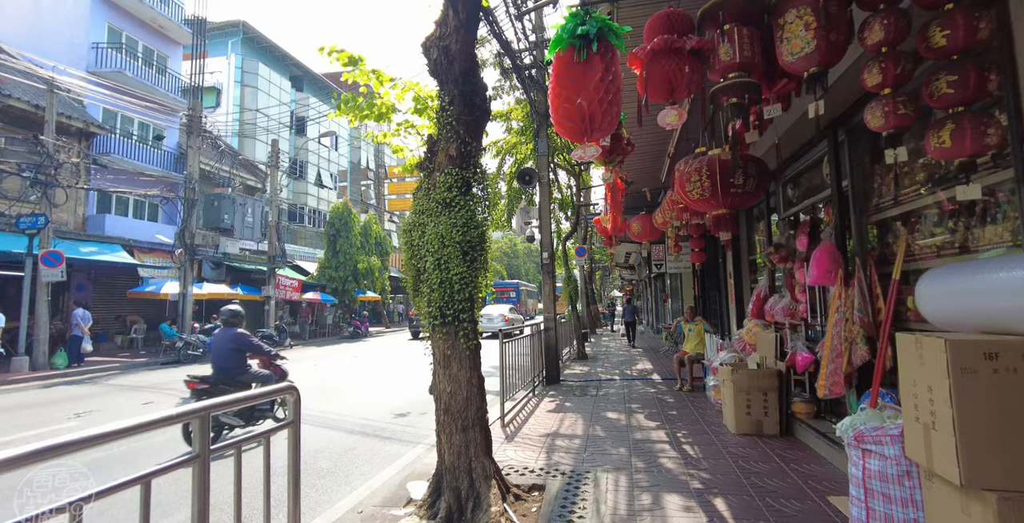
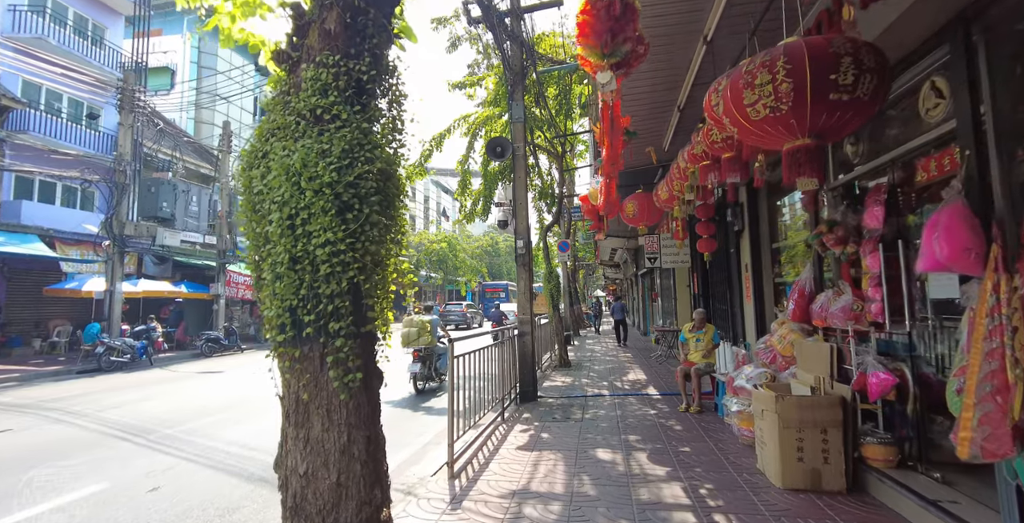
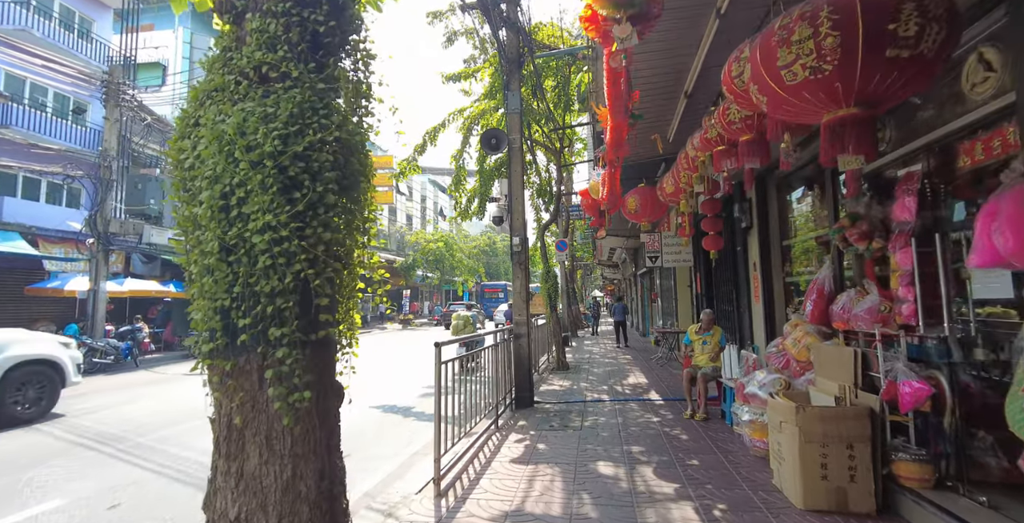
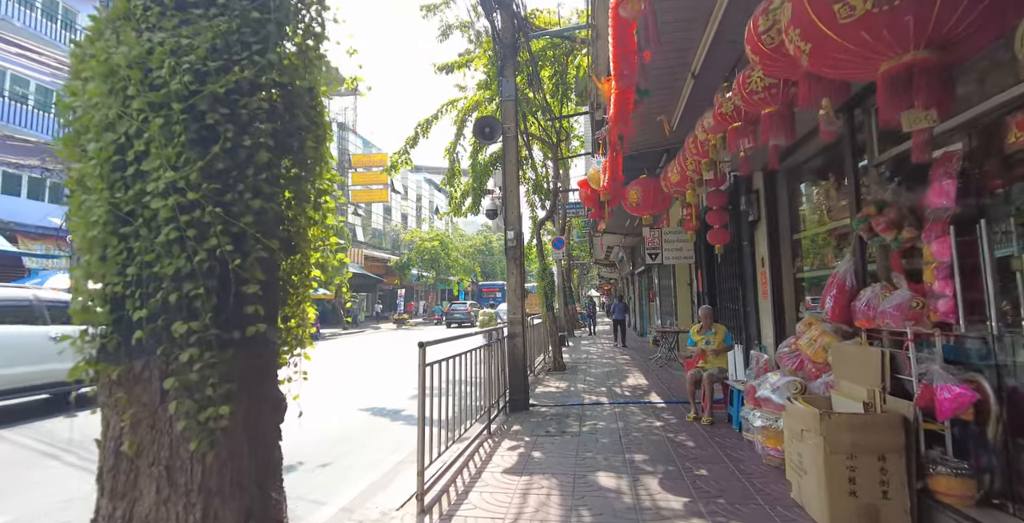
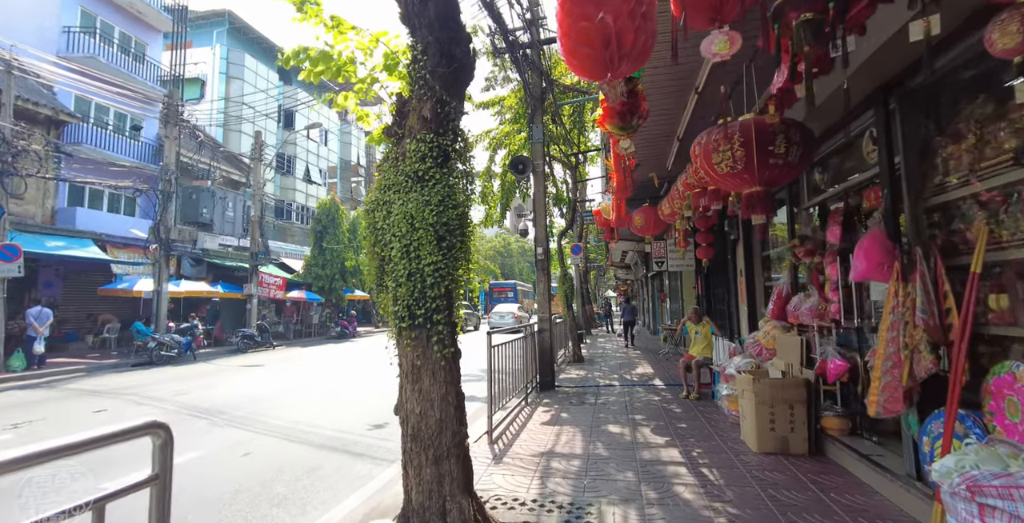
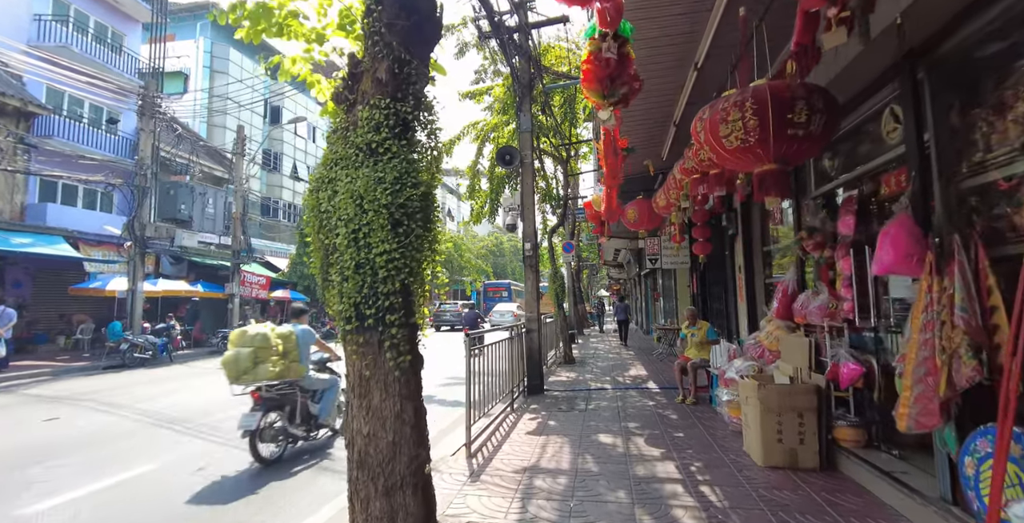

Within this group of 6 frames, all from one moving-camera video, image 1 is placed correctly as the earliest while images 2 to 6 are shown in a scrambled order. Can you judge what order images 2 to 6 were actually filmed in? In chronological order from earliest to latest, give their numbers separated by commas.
5, 6, 2, 3, 4
